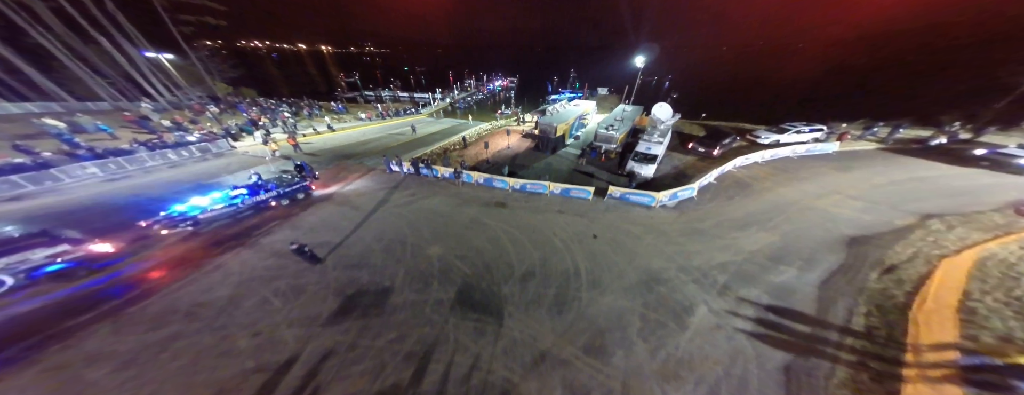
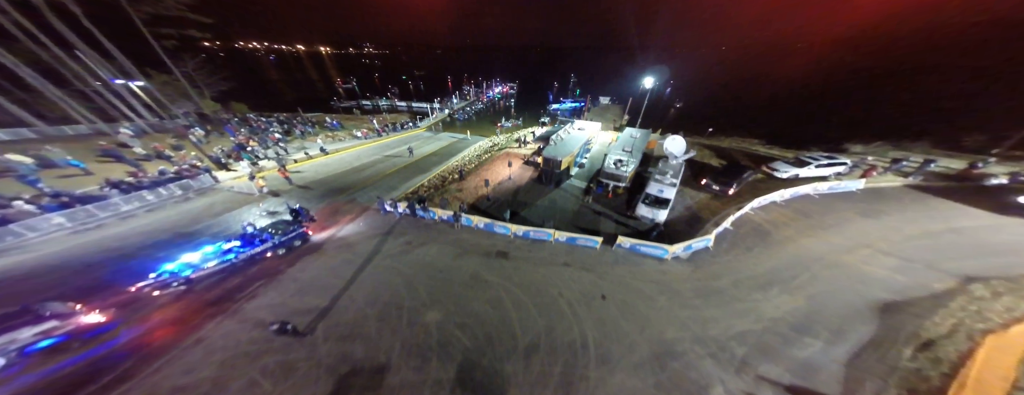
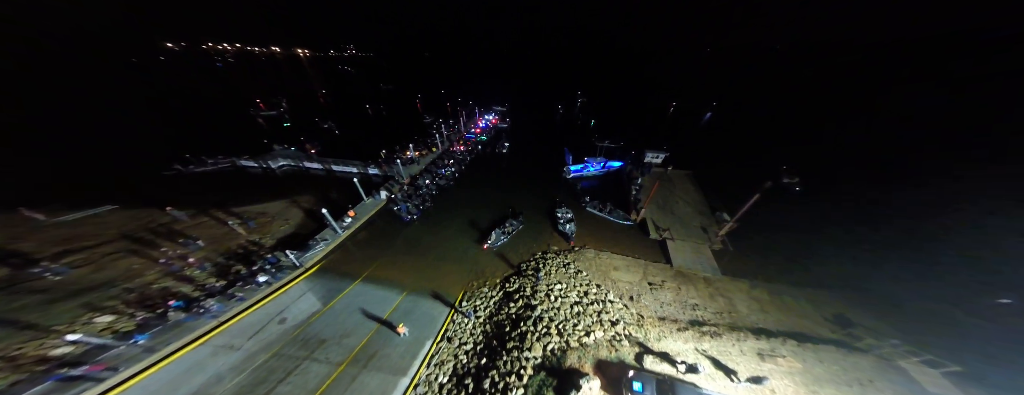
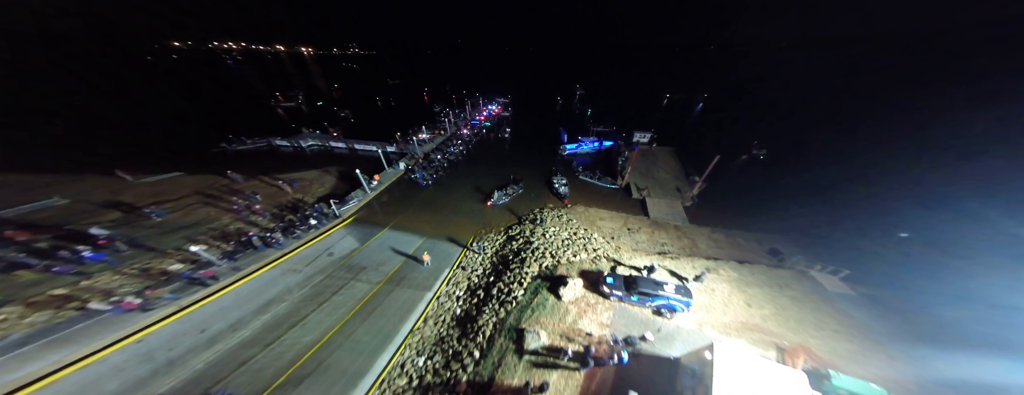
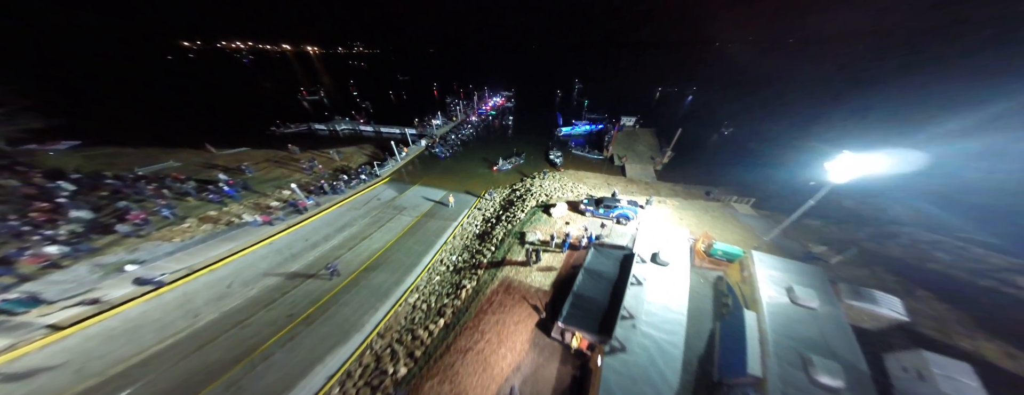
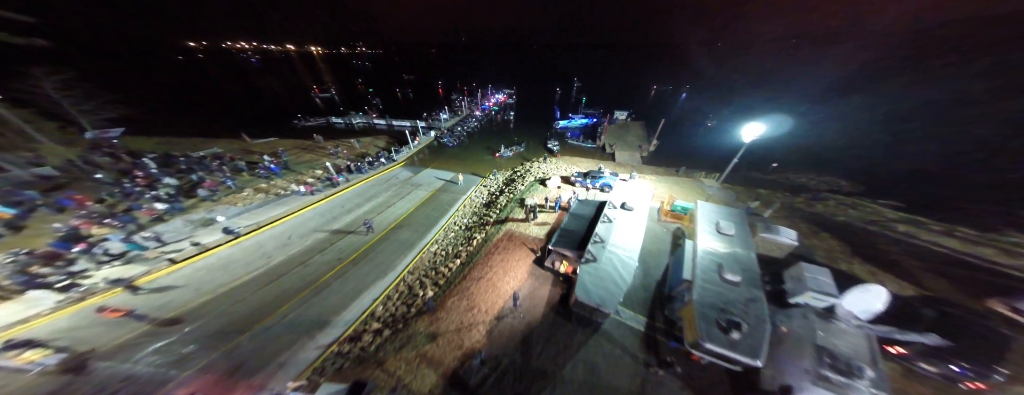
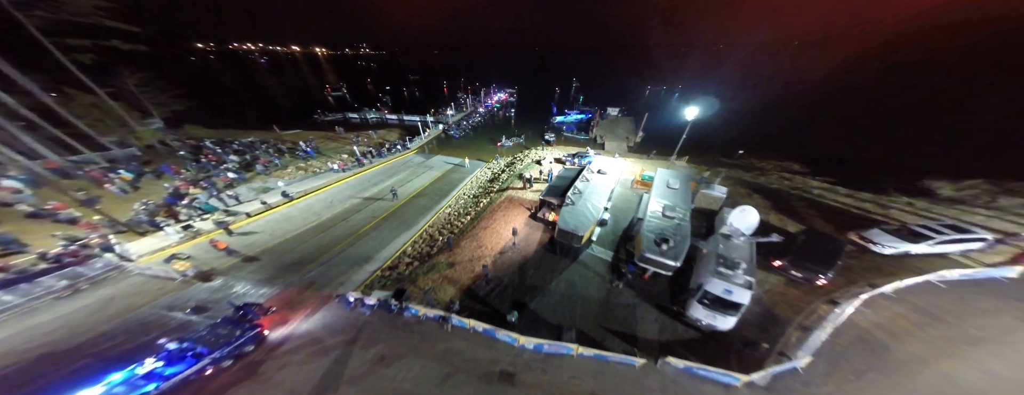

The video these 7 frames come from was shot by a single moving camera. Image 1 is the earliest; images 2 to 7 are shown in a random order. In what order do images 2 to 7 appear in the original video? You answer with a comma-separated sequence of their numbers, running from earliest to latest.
2, 7, 6, 5, 4, 3
